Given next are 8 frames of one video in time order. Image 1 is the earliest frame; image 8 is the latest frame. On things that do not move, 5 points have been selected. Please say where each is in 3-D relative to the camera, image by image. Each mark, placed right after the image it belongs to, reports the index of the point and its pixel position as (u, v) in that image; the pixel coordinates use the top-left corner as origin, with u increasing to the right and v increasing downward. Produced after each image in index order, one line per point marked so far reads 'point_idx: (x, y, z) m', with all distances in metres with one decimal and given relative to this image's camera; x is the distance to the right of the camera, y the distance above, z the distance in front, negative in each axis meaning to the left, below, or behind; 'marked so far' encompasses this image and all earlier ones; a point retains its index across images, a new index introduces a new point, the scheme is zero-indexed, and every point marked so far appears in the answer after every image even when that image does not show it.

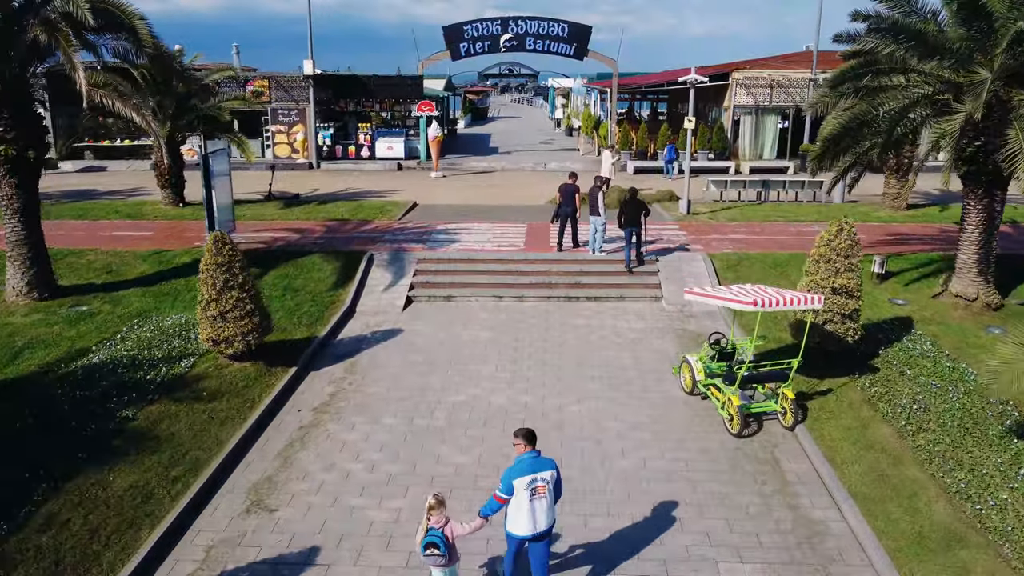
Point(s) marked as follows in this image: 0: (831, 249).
0: (+3.7, +0.5, +9.4) m
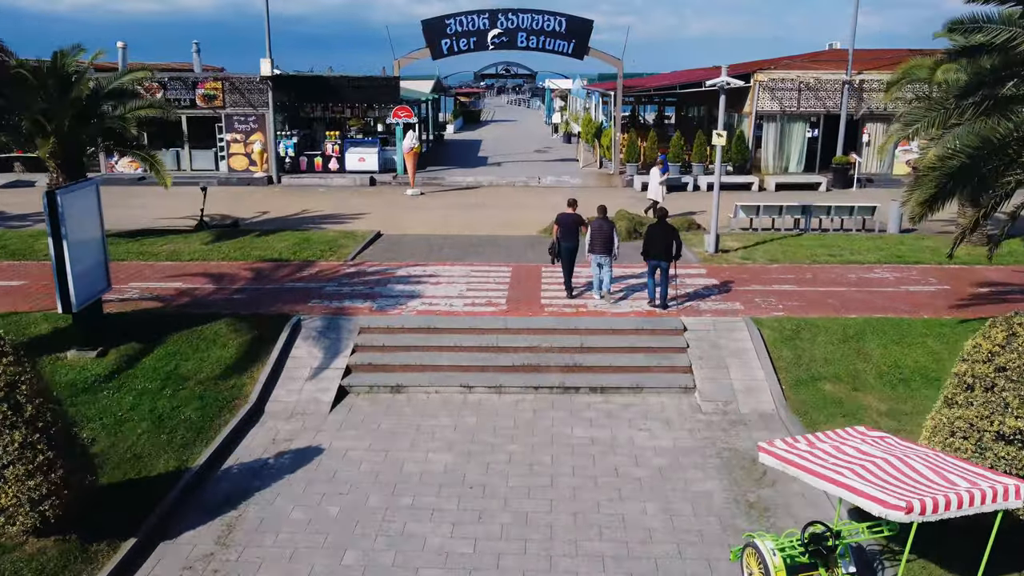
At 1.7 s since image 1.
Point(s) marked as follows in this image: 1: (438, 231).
0: (+3.4, -0.6, +5.7) m
1: (-1.6, +1.2, +17.2) m
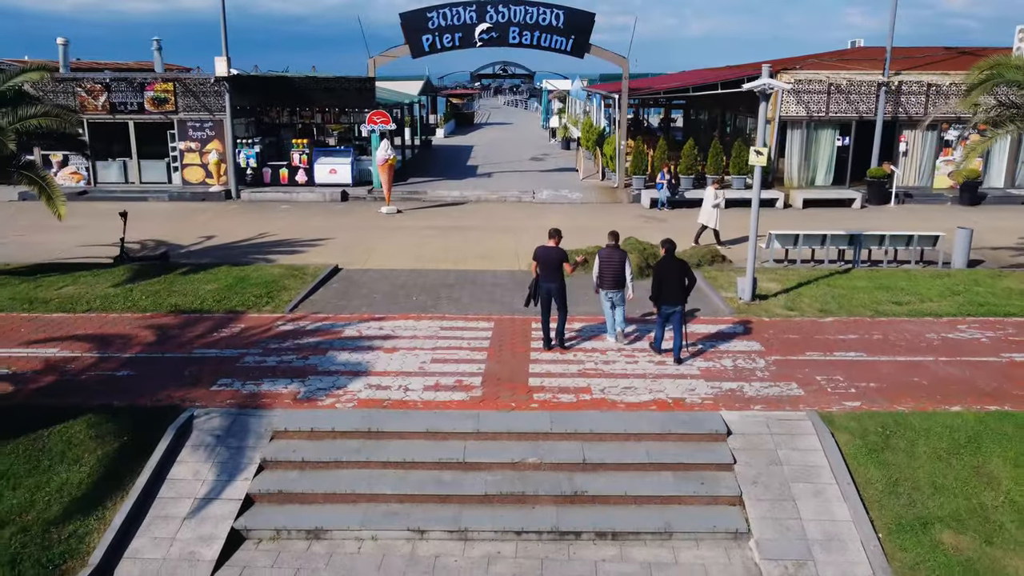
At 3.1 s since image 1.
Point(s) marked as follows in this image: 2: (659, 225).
0: (+3.2, -1.4, +2.7) m
1: (-1.8, +0.4, +14.2) m
2: (+3.5, +1.6, +19.0) m
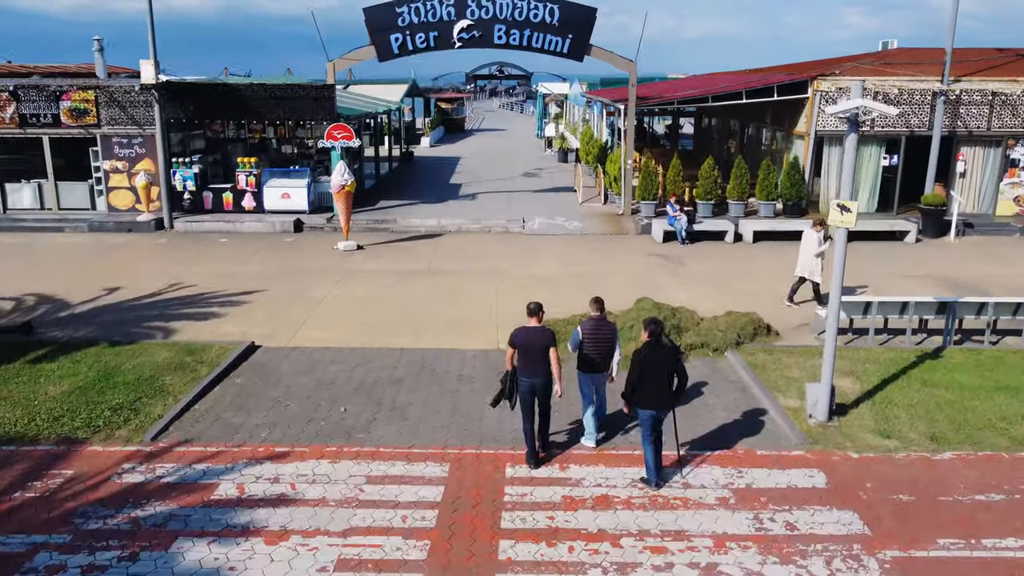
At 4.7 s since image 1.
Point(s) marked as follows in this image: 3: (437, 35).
0: (+2.9, -2.5, -0.8) m
1: (-2.2, -0.7, +10.7) m
2: (+3.2, +0.5, +15.5) m
3: (-1.7, +5.8, +18.3) m
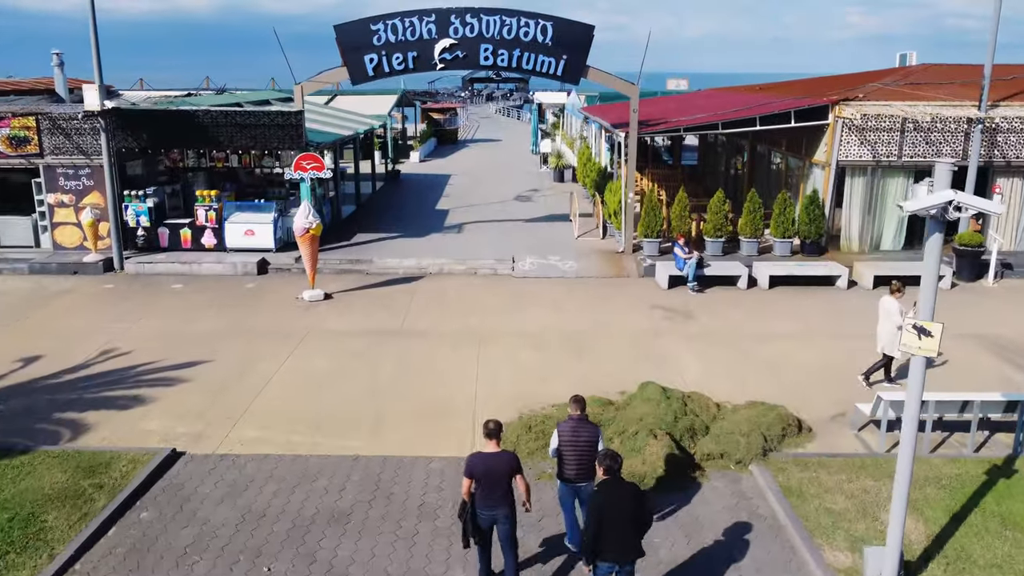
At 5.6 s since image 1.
0: (+2.7, -3.5, -2.6) m
1: (-2.4, -1.7, +8.9) m
2: (+2.9, -0.5, +13.7) m
3: (-2.0, +4.8, +16.4) m
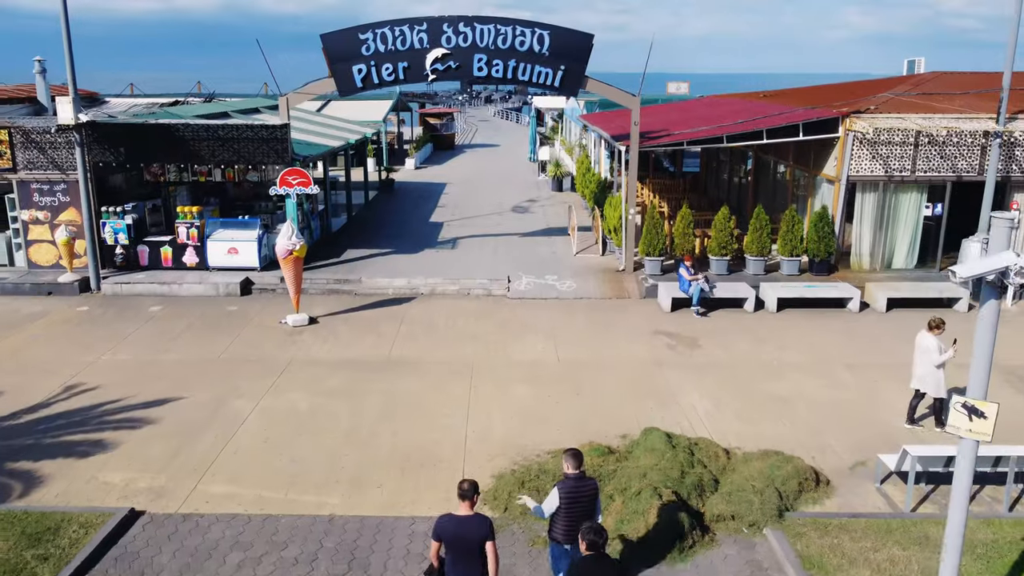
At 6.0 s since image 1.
0: (+2.6, -4.0, -3.4) m
1: (-2.5, -2.1, +8.1) m
2: (+2.8, -1.0, +12.9) m
3: (-2.1, +4.4, +15.7) m
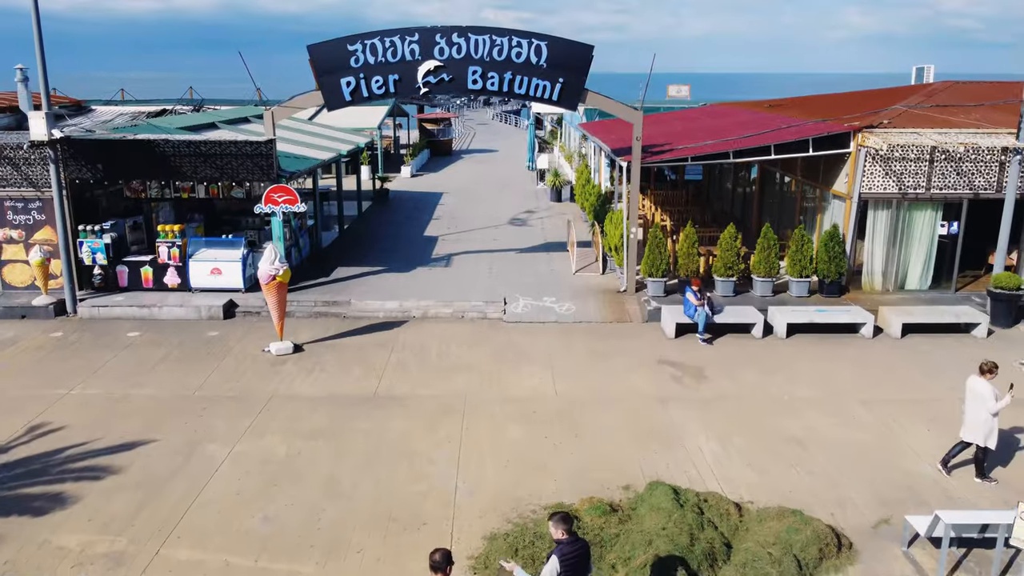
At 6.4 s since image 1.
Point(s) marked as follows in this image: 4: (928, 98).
0: (+2.5, -4.4, -4.1) m
1: (-2.6, -2.6, +7.4) m
2: (+2.8, -1.4, +12.2) m
3: (-2.1, +3.9, +15.0) m
4: (+9.4, +4.3, +18.1) m
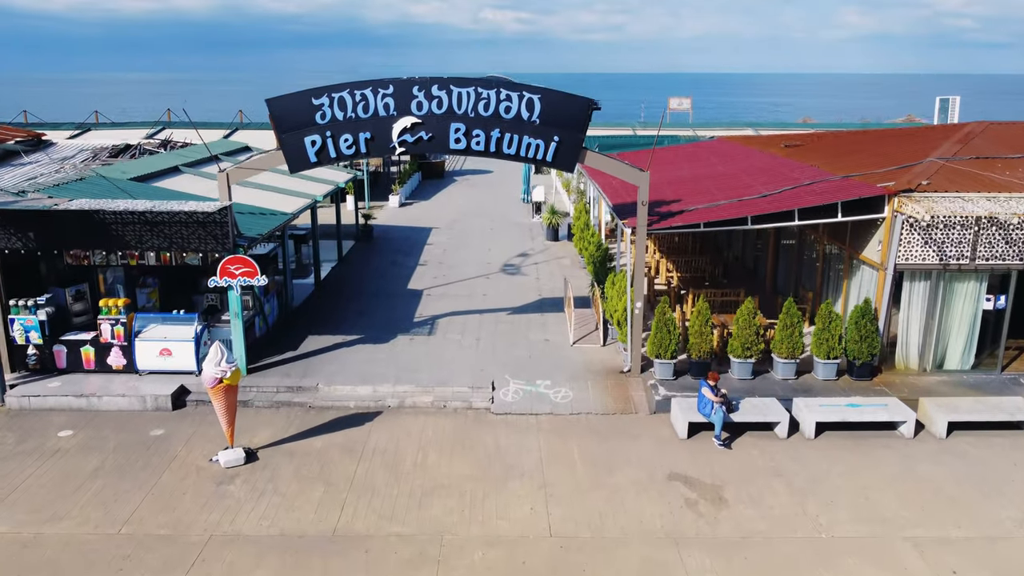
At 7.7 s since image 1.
0: (+2.4, -5.9, -5.9) m
1: (-2.7, -4.0, +5.6) m
2: (+2.6, -2.8, +10.4) m
3: (-2.3, +2.5, +13.1) m
4: (+9.2, +2.9, +16.3) m
